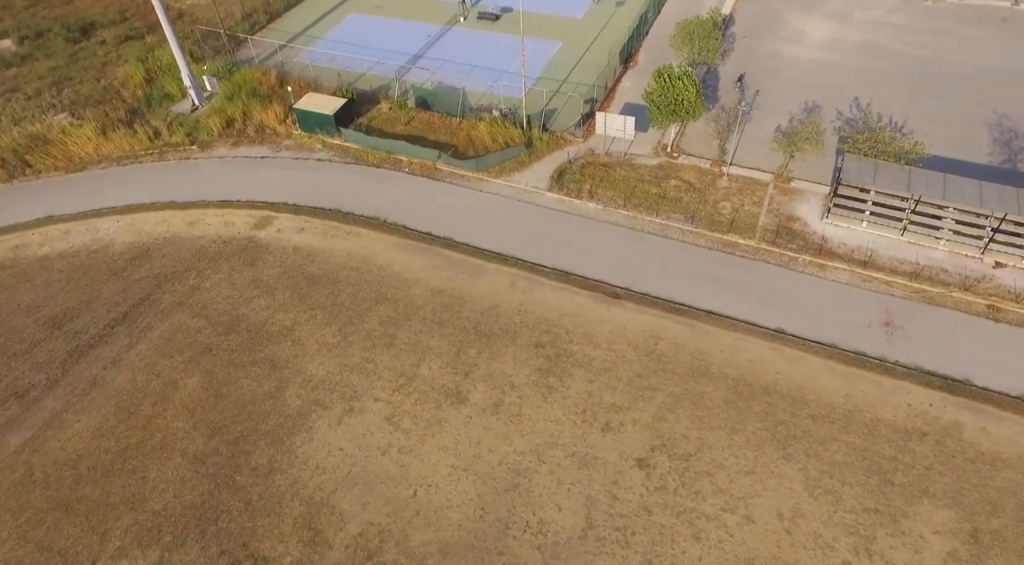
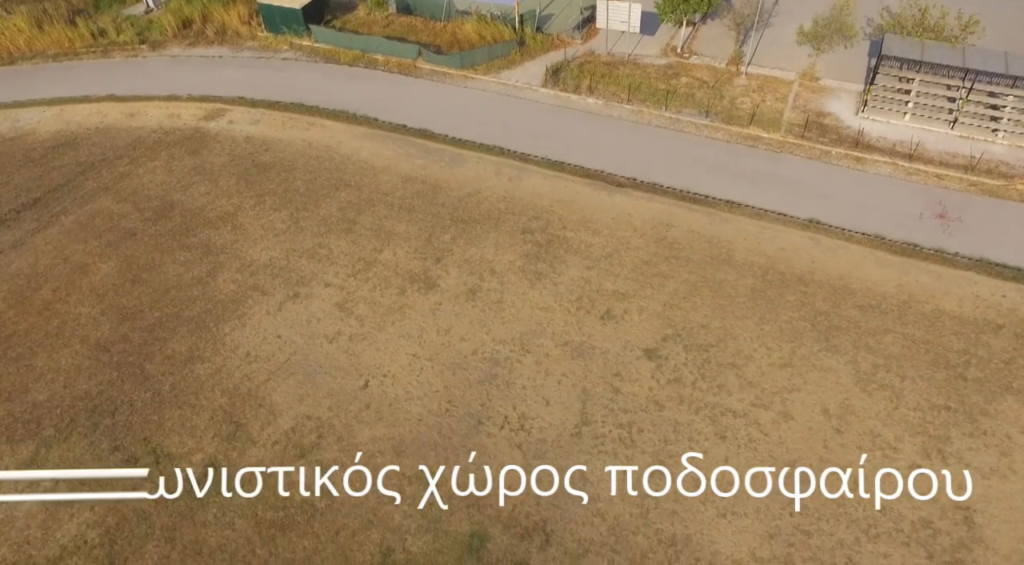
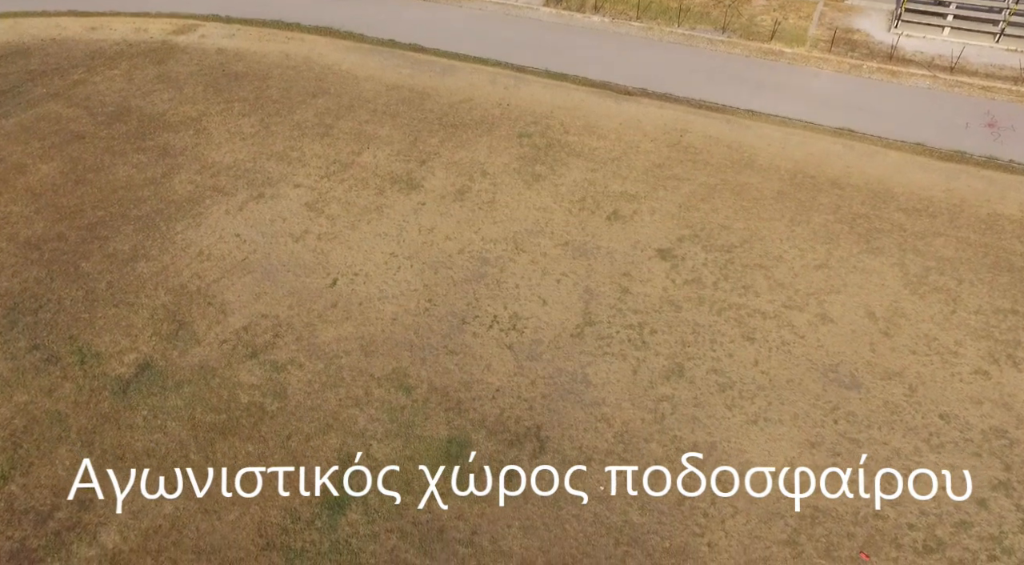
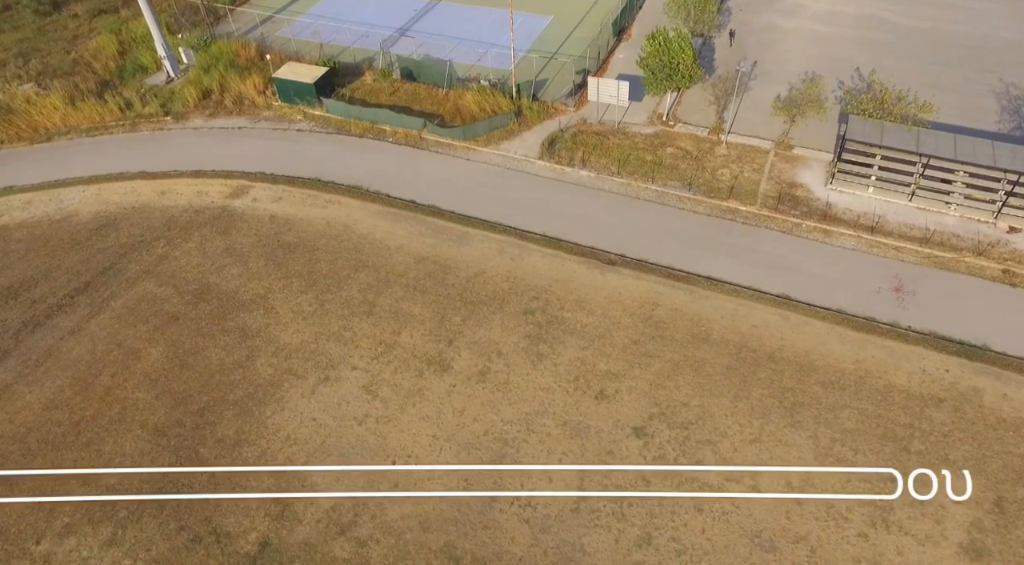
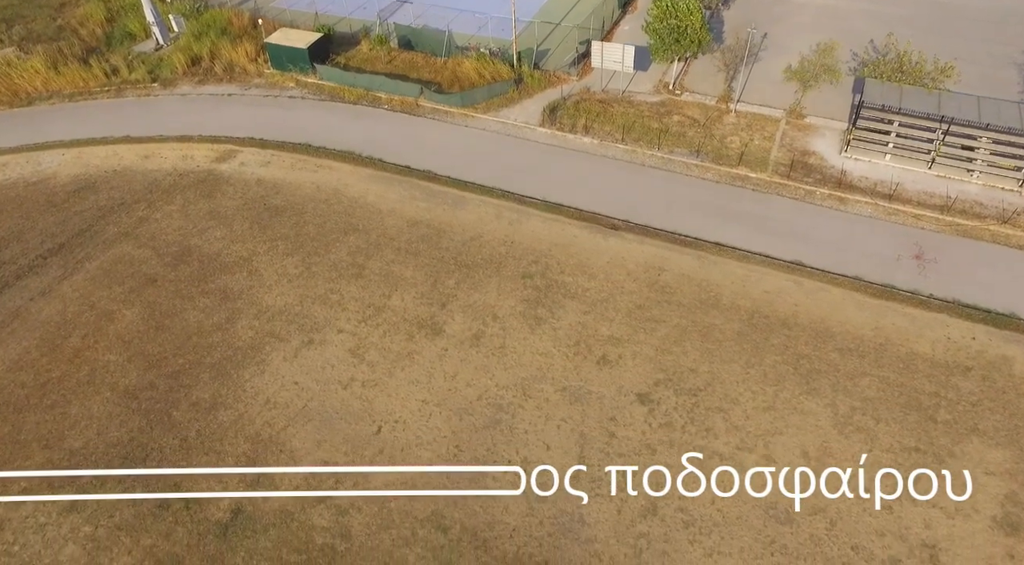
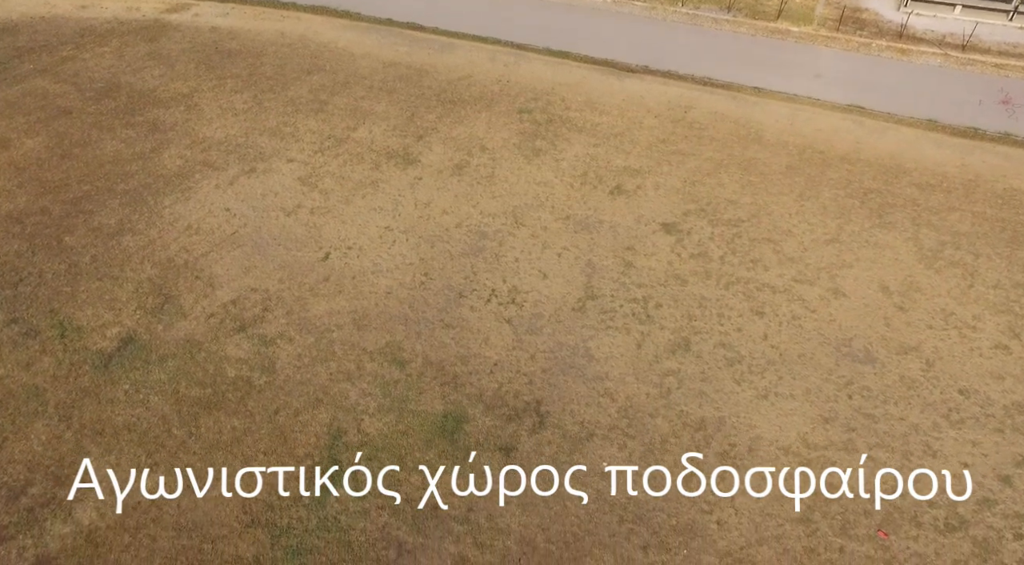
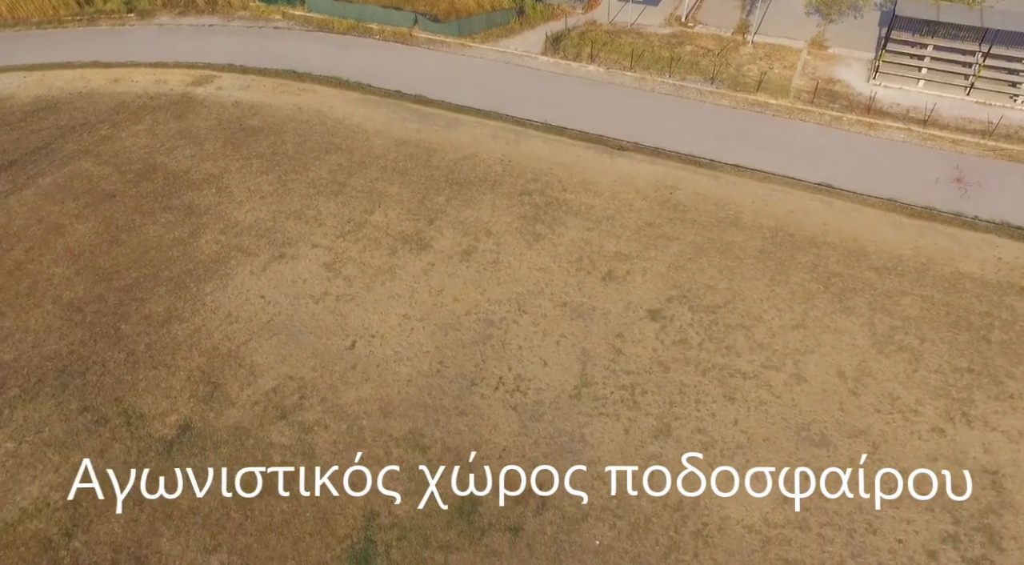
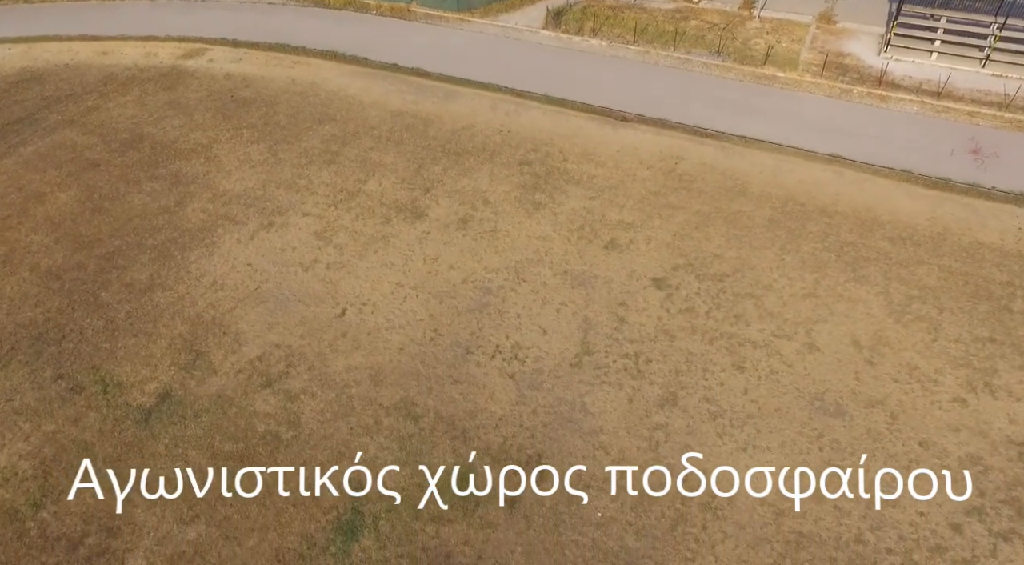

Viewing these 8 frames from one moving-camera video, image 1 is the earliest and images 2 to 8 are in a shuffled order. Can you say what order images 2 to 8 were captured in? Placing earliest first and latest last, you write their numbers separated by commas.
4, 5, 2, 7, 8, 3, 6
